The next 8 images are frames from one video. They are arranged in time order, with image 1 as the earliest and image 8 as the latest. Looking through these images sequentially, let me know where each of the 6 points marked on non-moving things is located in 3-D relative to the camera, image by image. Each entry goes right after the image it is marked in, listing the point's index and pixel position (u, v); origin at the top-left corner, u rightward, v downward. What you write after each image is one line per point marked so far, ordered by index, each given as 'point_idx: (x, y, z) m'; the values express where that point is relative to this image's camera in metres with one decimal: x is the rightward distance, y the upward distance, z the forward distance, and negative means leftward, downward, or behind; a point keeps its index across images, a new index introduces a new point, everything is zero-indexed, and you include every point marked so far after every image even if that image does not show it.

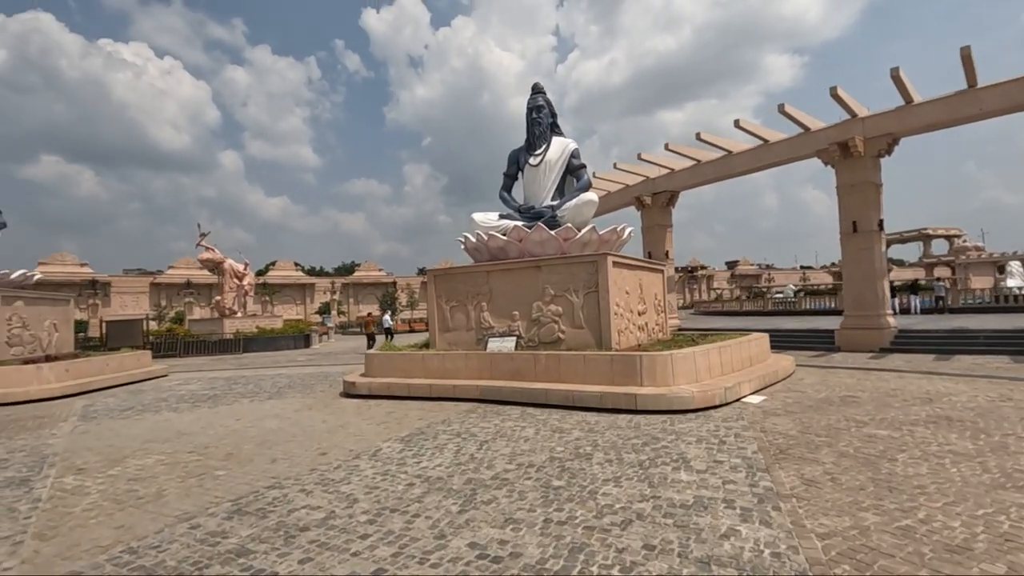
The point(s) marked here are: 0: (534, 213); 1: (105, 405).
0: (+0.4, +1.5, +10.6) m
1: (-7.7, -2.2, +10.1) m
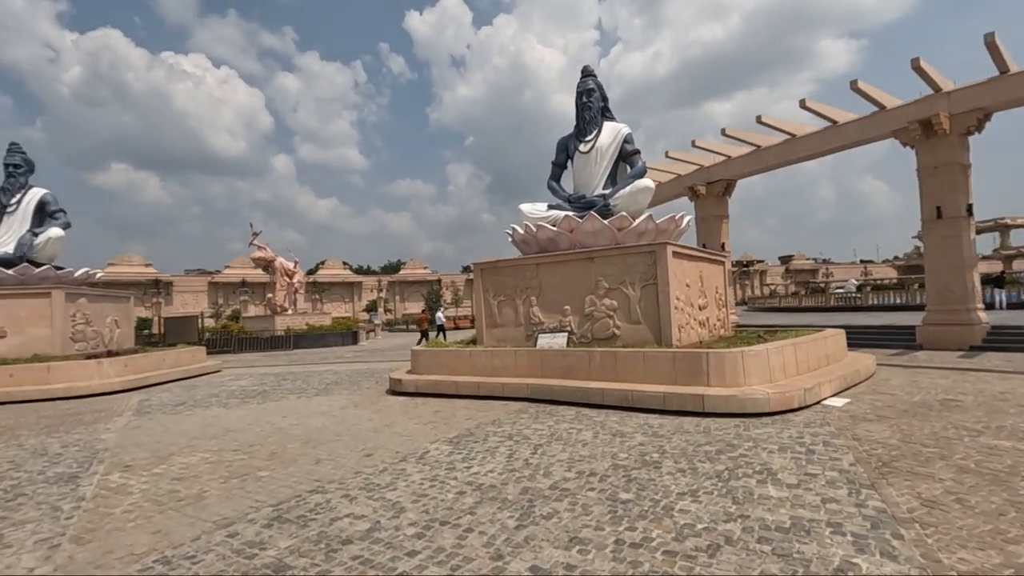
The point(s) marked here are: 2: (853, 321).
0: (+1.4, +1.6, +10.0) m
1: (-6.7, -2.2, +10.3) m
2: (+9.7, -0.9, +15.2) m
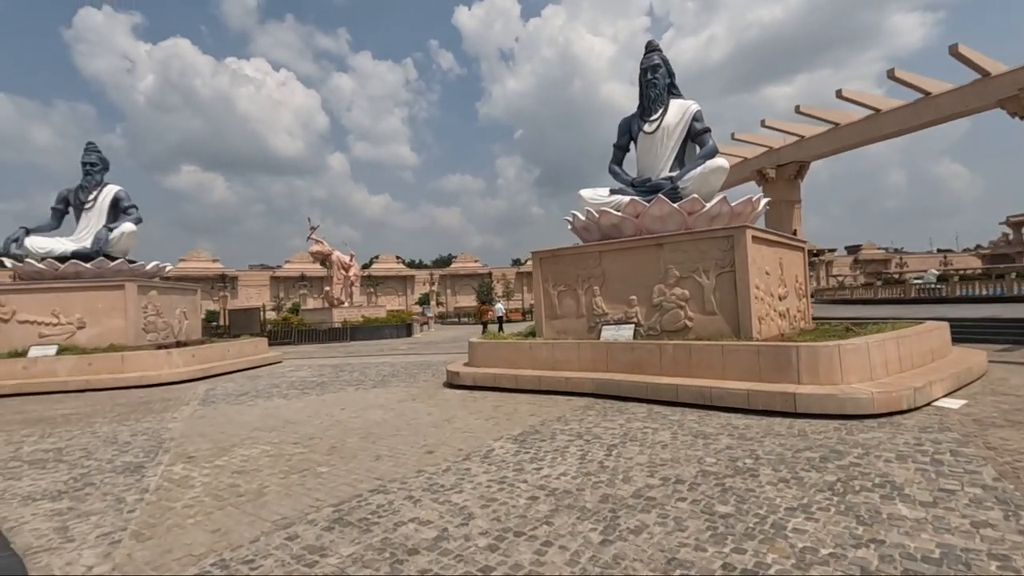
0: (+2.4, +1.8, +9.4) m
1: (-5.6, -2.0, +10.4) m
2: (+11.2, -0.7, +13.8) m
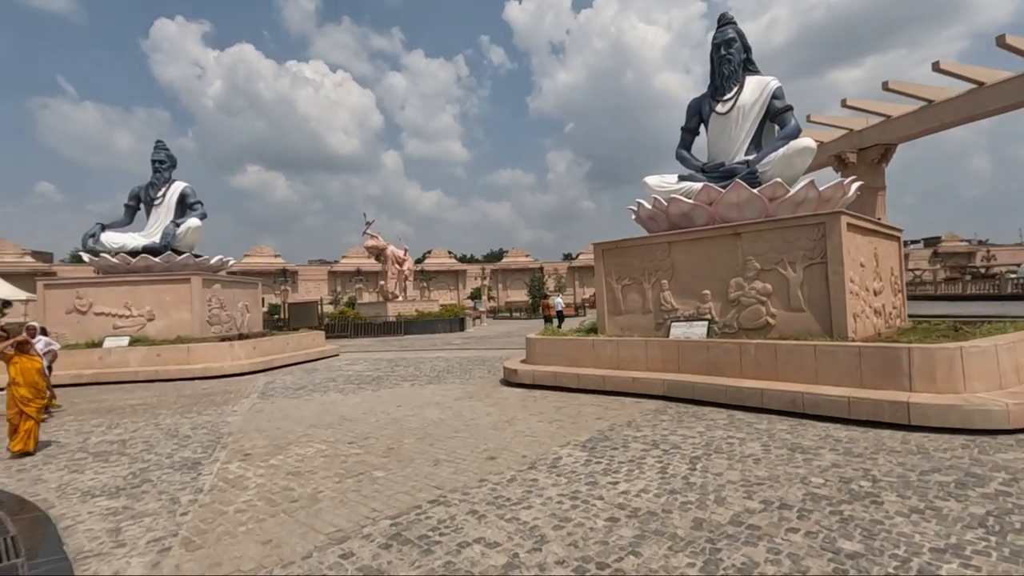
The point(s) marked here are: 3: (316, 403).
0: (+3.4, +1.9, +8.7) m
1: (-4.5, -1.9, +10.5) m
2: (+12.5, -0.5, +12.3) m
3: (-3.0, -1.7, +8.1) m
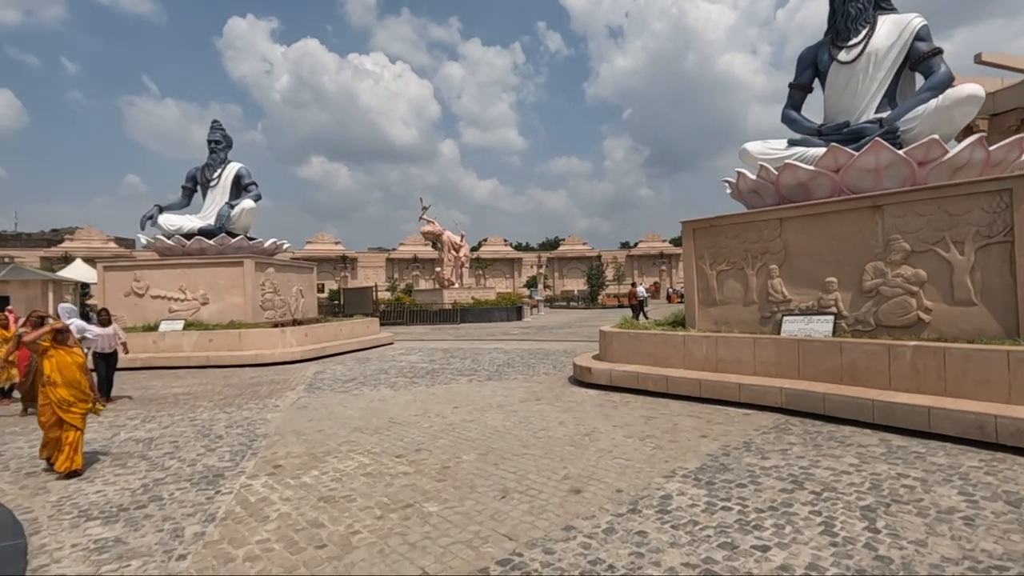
0: (+4.4, +2.1, +7.1) m
1: (-3.3, -1.6, +9.7) m
2: (+13.9, -0.4, +9.8) m
3: (-2.0, -1.5, +7.2) m
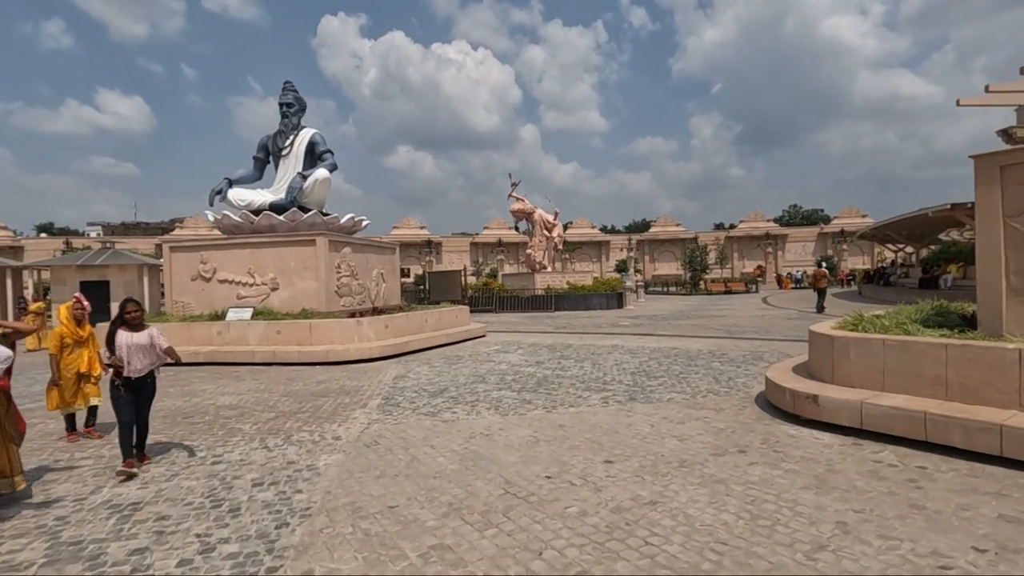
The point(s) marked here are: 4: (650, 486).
0: (+5.9, +2.2, +3.6) m
1: (-1.3, -1.3, +7.5) m
2: (+15.6, -0.2, +5.0) m
3: (-0.5, -1.3, +4.9) m
4: (+0.9, -1.3, +3.5) m
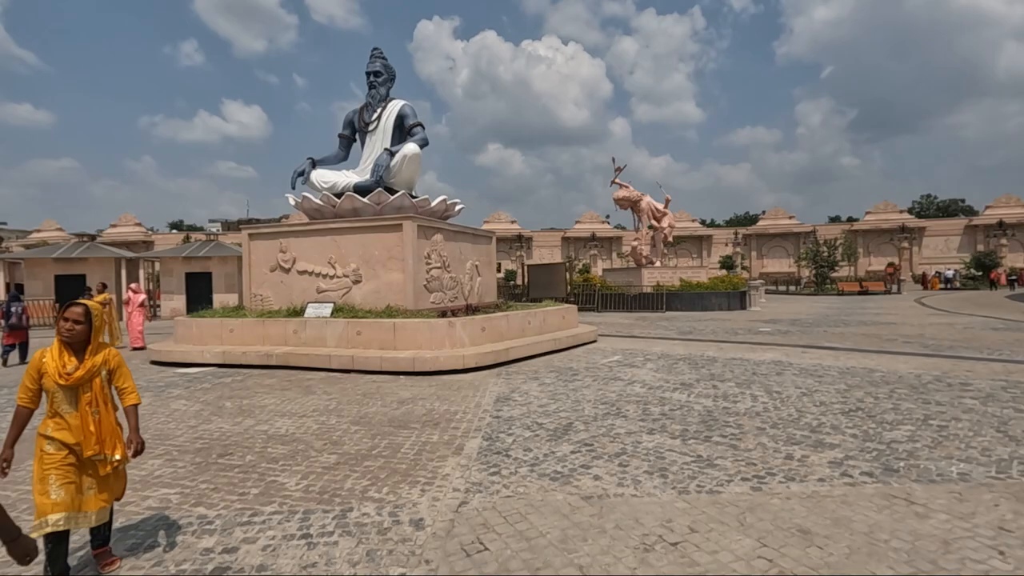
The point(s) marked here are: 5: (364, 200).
0: (+6.7, +2.2, +0.5) m
1: (+0.2, -1.2, +5.6) m
2: (+16.5, -0.4, +0.3) m
3: (+0.6, -1.3, +2.8) m
4: (+1.7, -1.3, +1.2) m
5: (-2.7, +1.6, +9.8) m
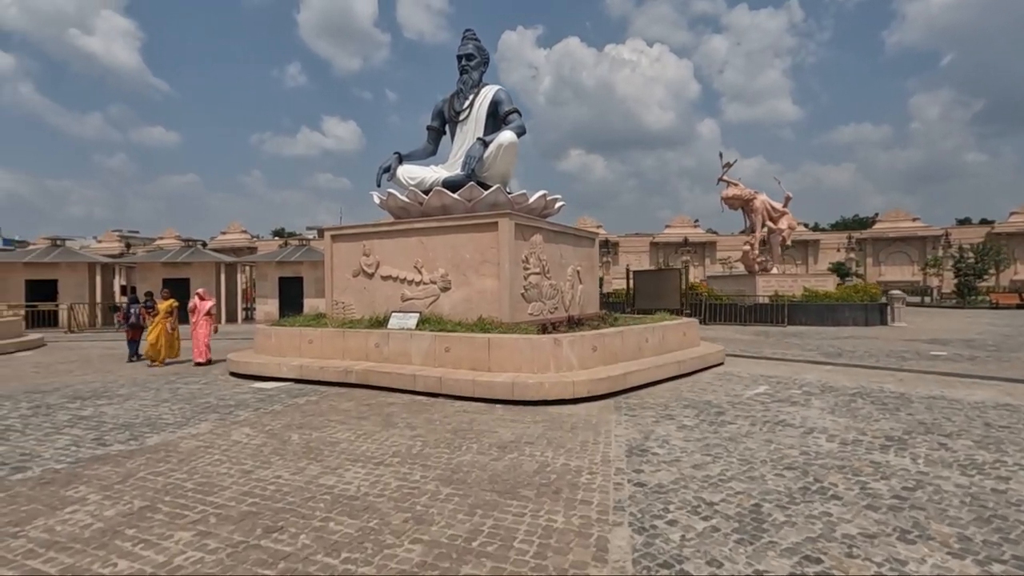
0: (+7.0, +2.0, -2.0) m
1: (+1.2, -1.3, +4.0) m
2: (+16.6, -0.6, -3.7) m
3: (+1.2, -1.4, +1.2) m
4: (+2.1, -1.4, -0.5) m
5: (-0.9, +1.5, +8.6) m
